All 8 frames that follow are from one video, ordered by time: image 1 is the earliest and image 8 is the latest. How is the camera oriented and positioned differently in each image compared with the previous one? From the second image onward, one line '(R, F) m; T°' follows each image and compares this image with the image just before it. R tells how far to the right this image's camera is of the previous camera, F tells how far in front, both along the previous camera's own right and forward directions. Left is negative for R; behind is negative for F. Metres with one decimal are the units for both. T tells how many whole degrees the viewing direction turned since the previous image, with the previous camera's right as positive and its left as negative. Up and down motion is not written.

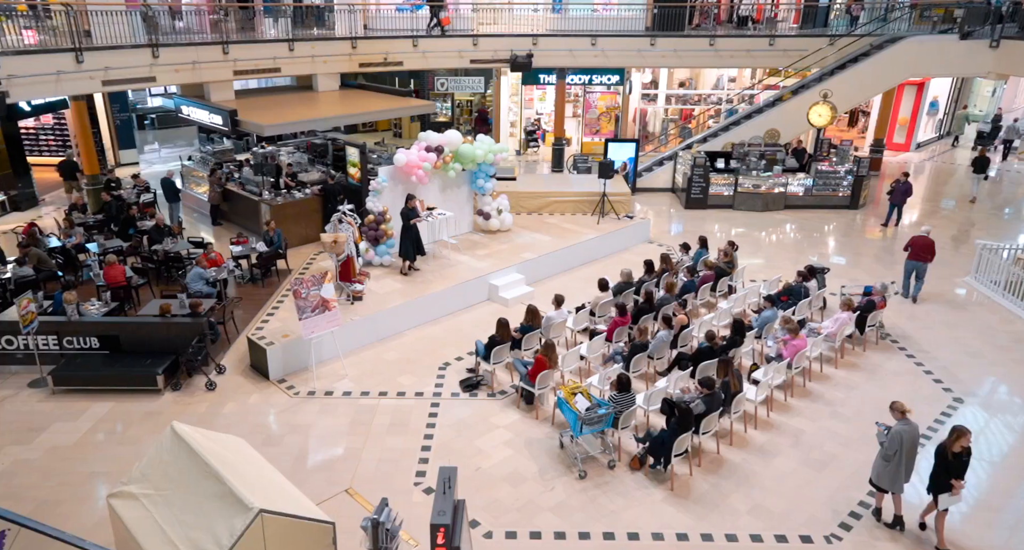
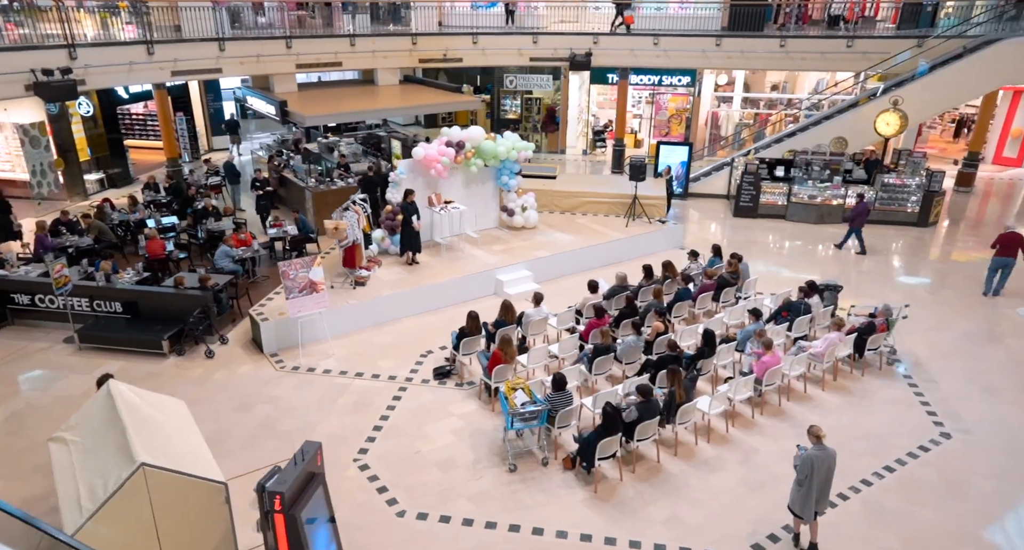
(+1.4, 0.0) m; -8°
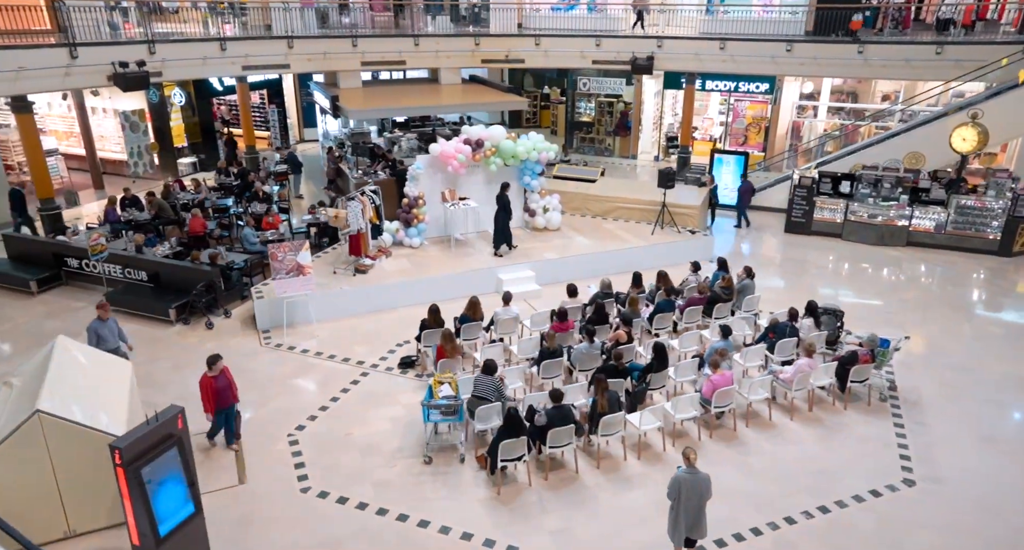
(+1.6, +0.1) m; -9°
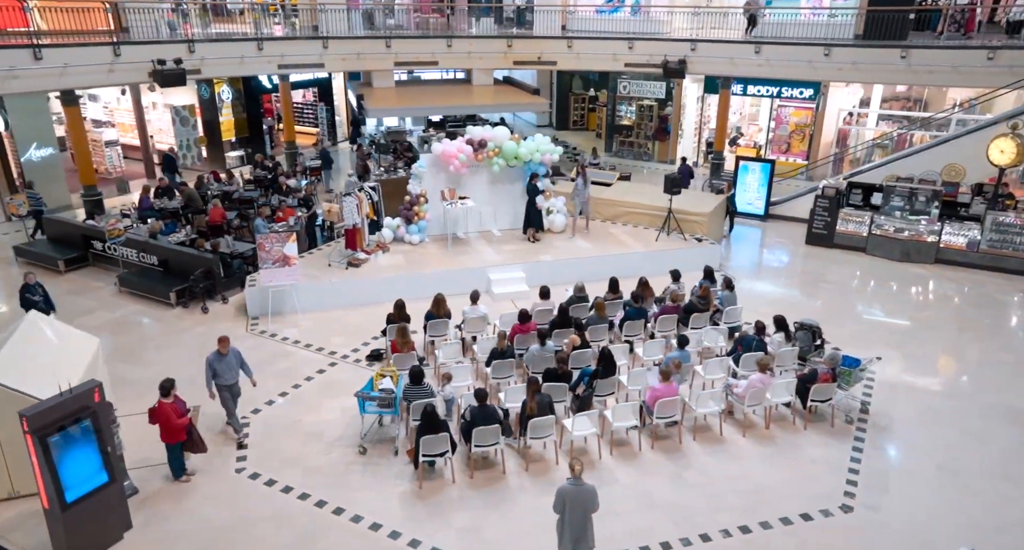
(+1.2, 0.0) m; -6°
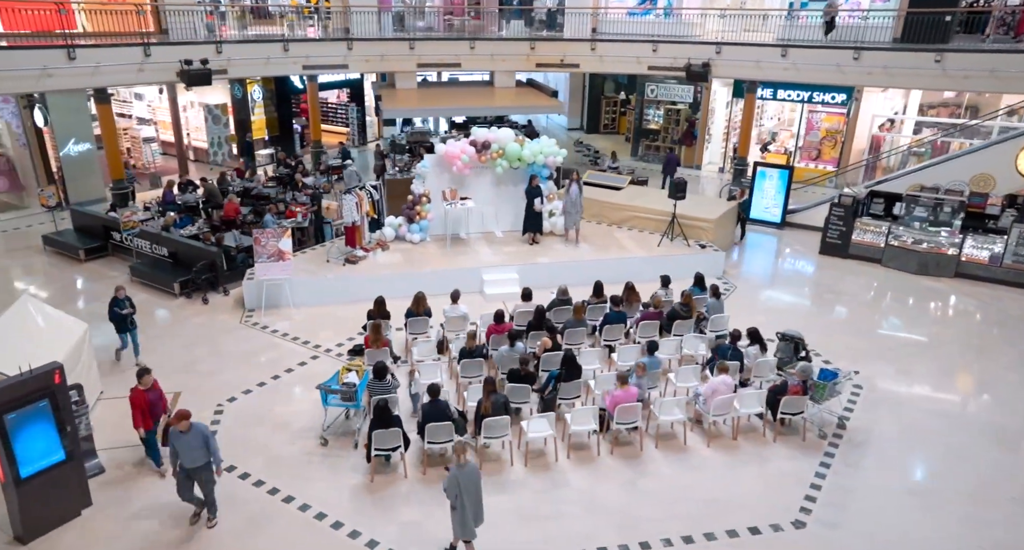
(+0.8, 0.0) m; -4°
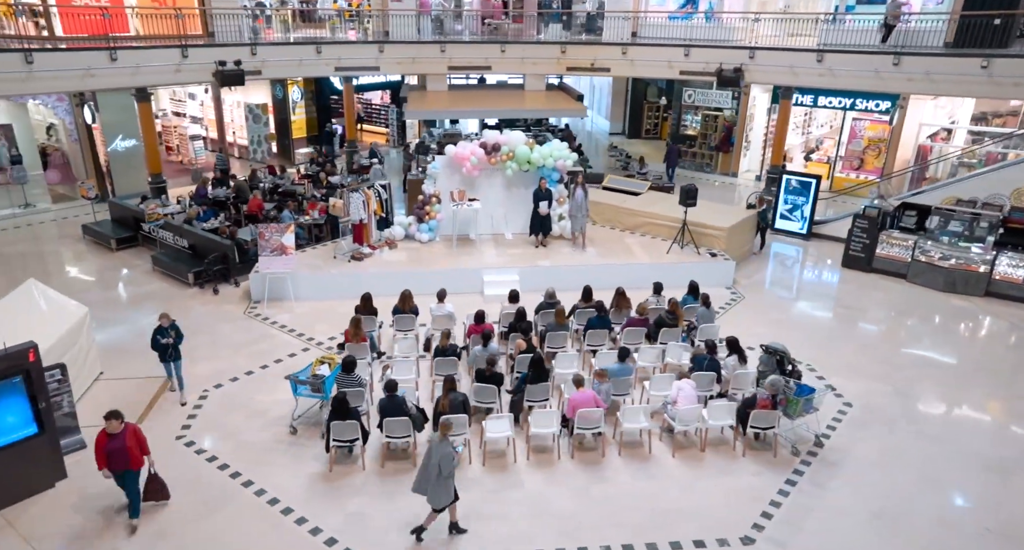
(+0.8, 0.0) m; -5°
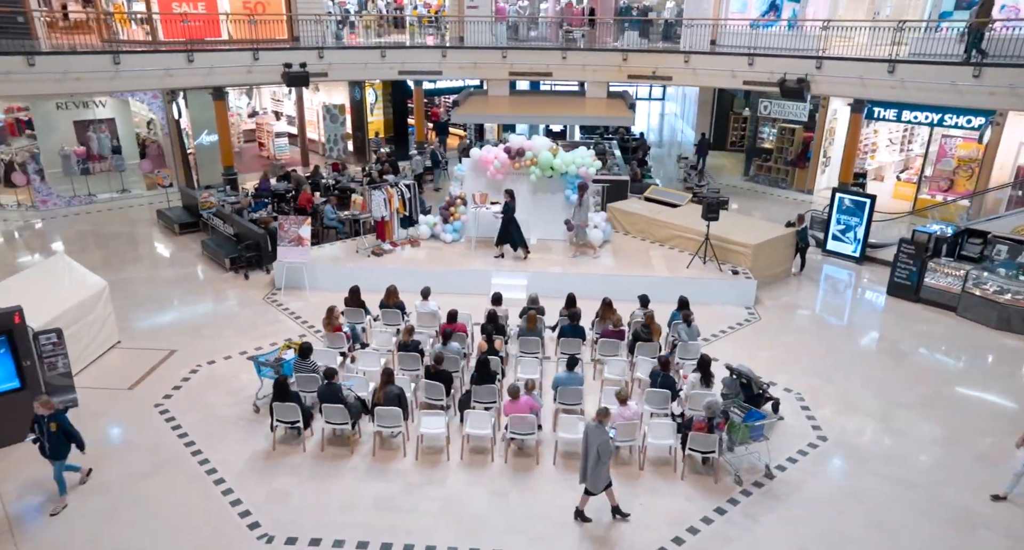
(+1.5, 0.0) m; -9°
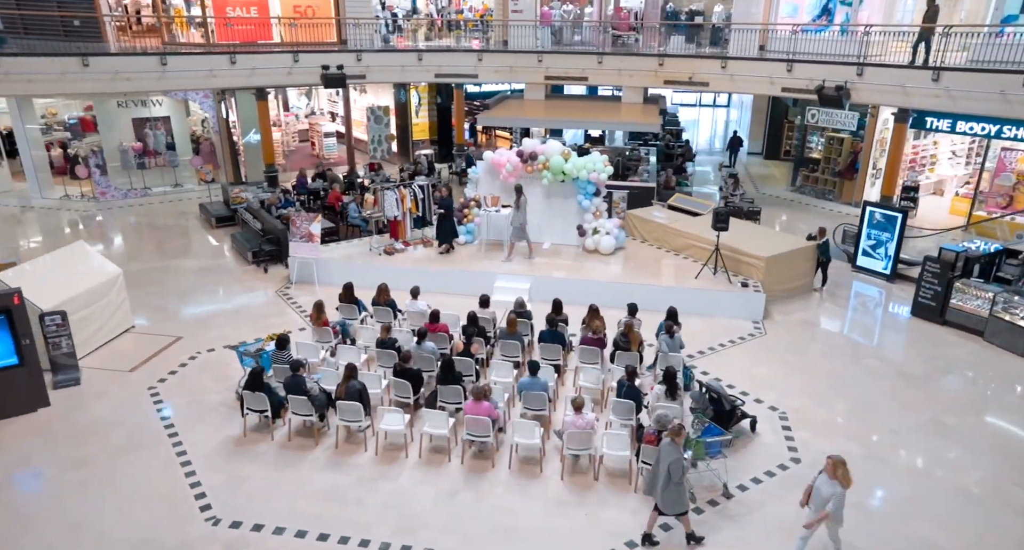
(+1.0, 0.0) m; -5°
